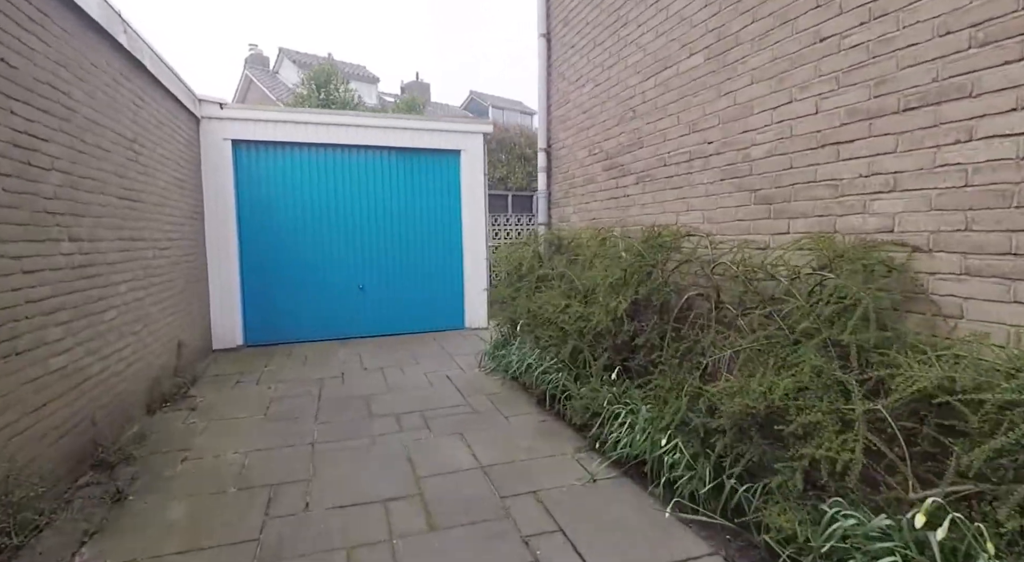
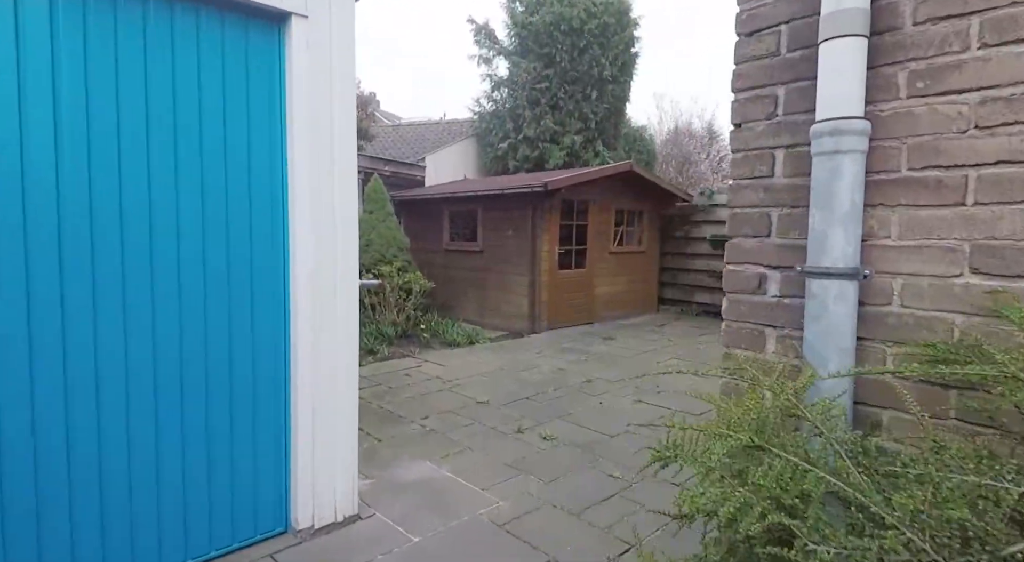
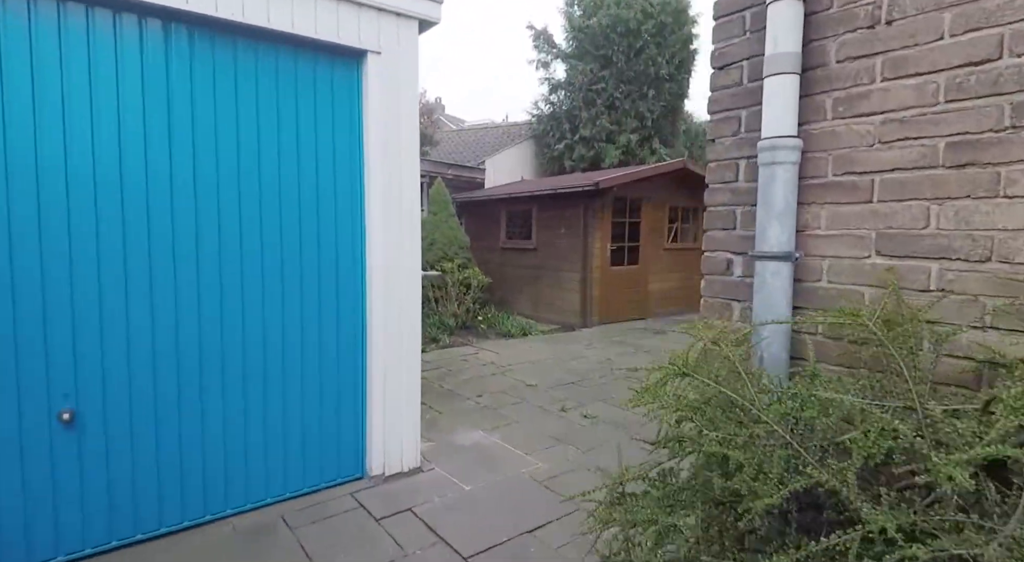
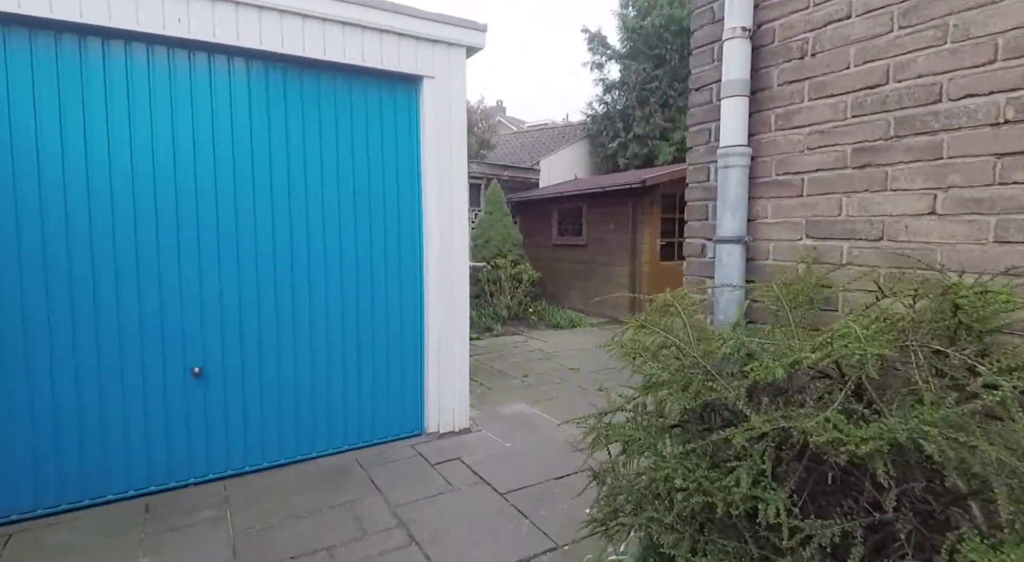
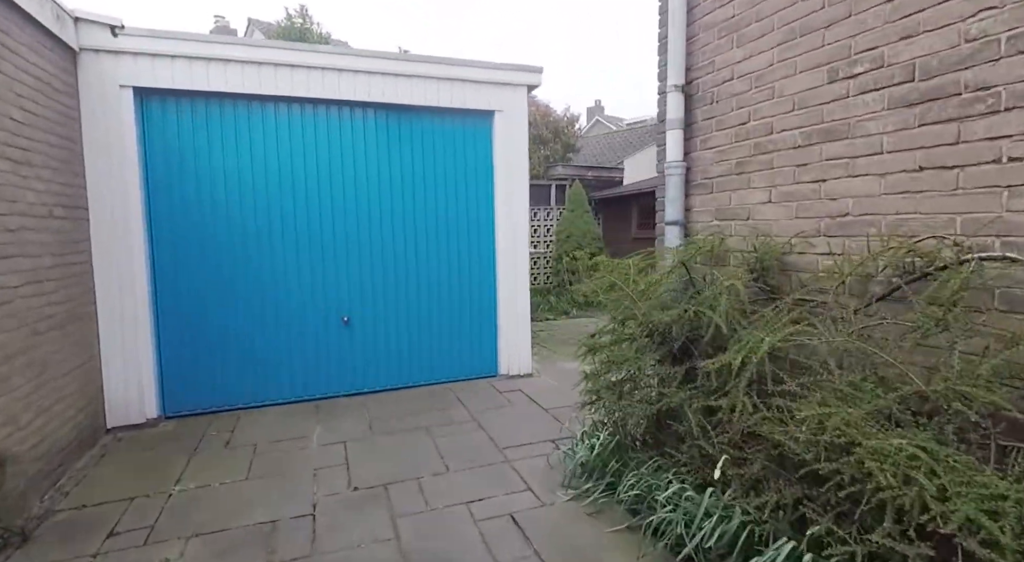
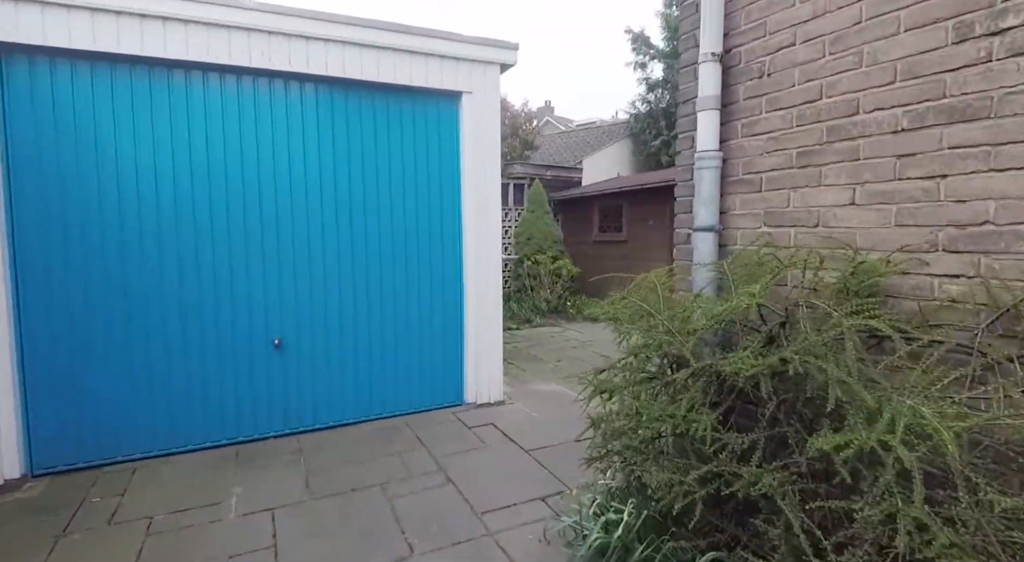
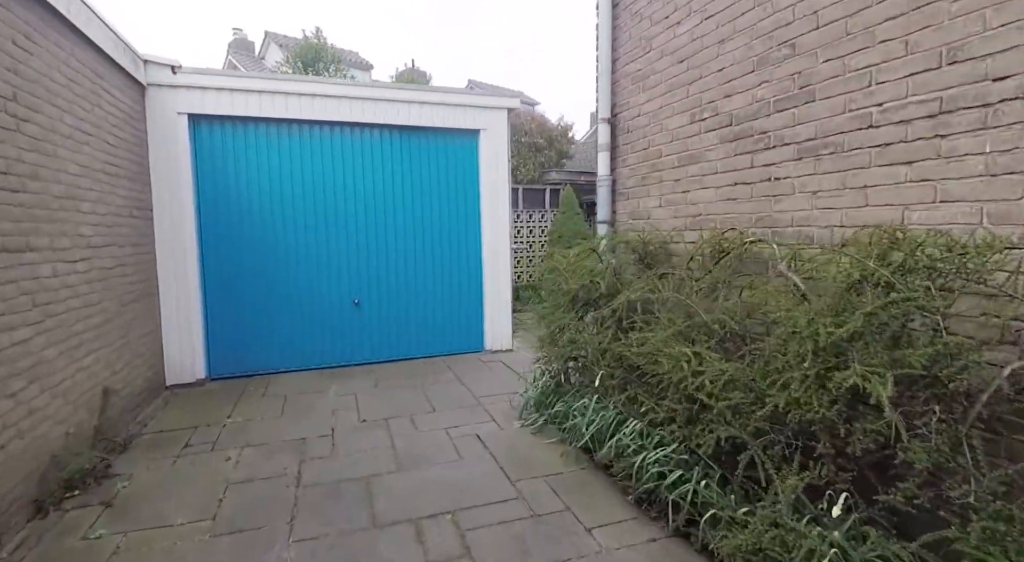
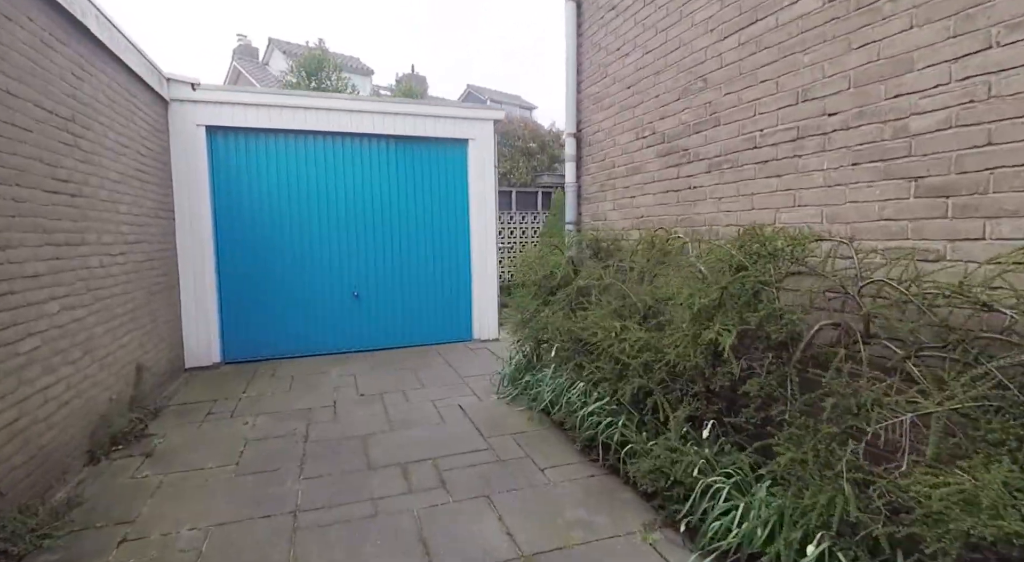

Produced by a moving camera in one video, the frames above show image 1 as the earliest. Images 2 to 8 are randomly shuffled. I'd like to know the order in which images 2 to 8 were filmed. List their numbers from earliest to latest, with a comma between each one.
8, 7, 5, 6, 4, 3, 2
